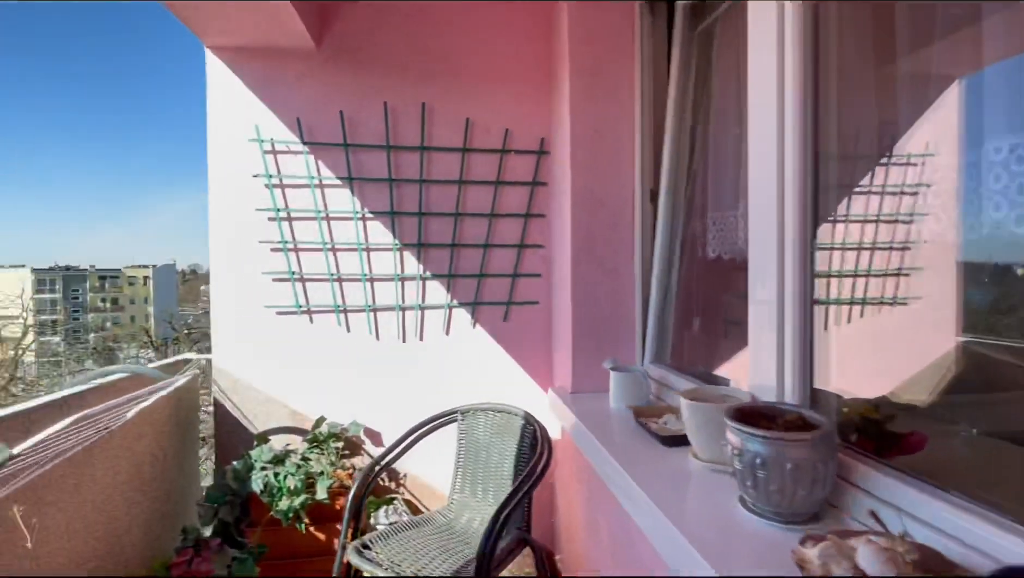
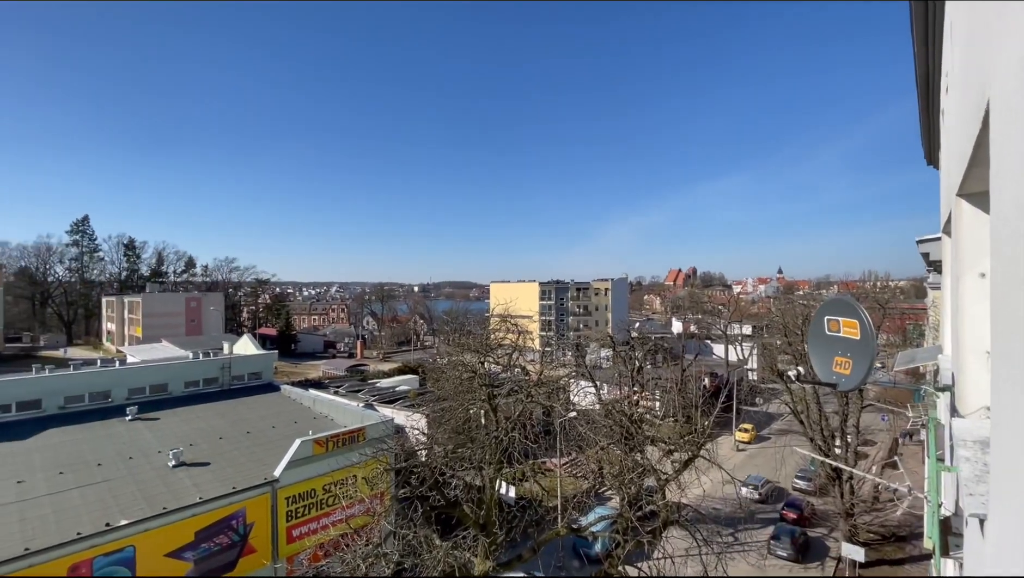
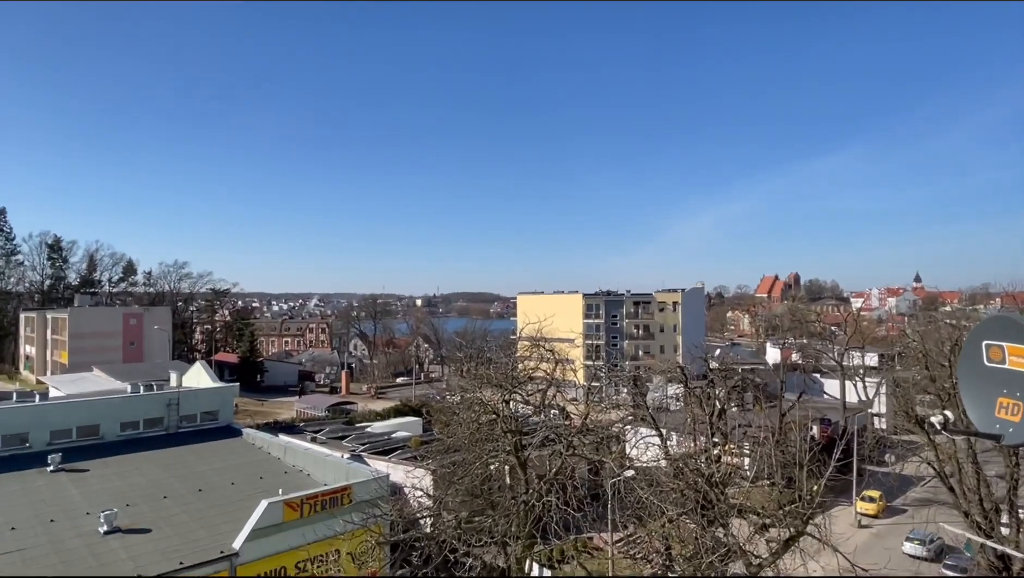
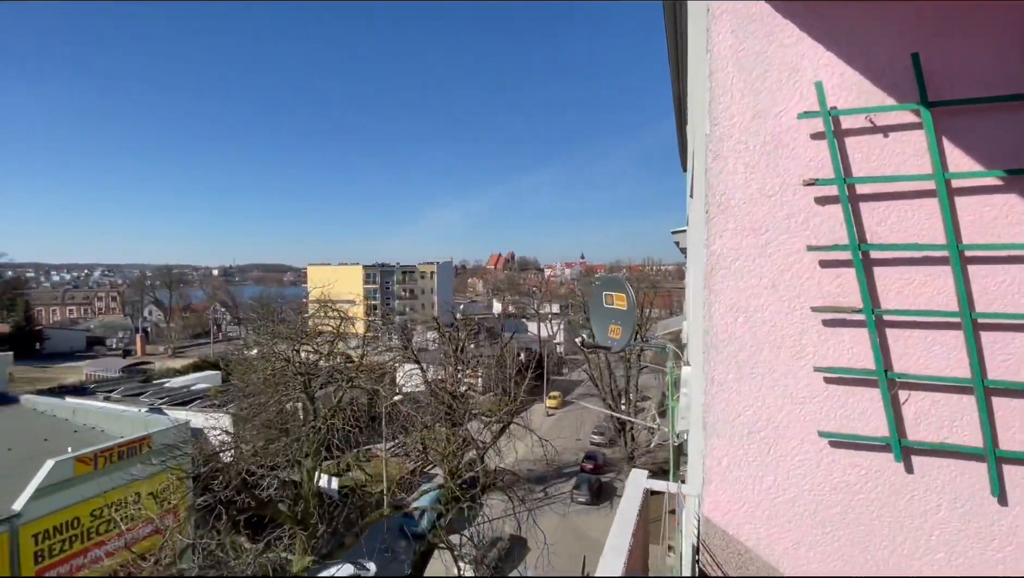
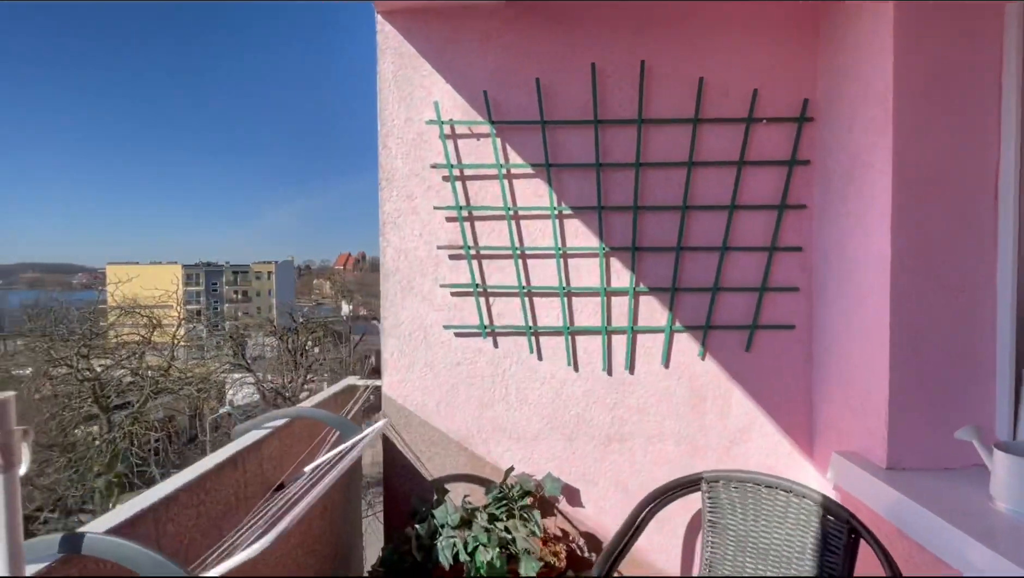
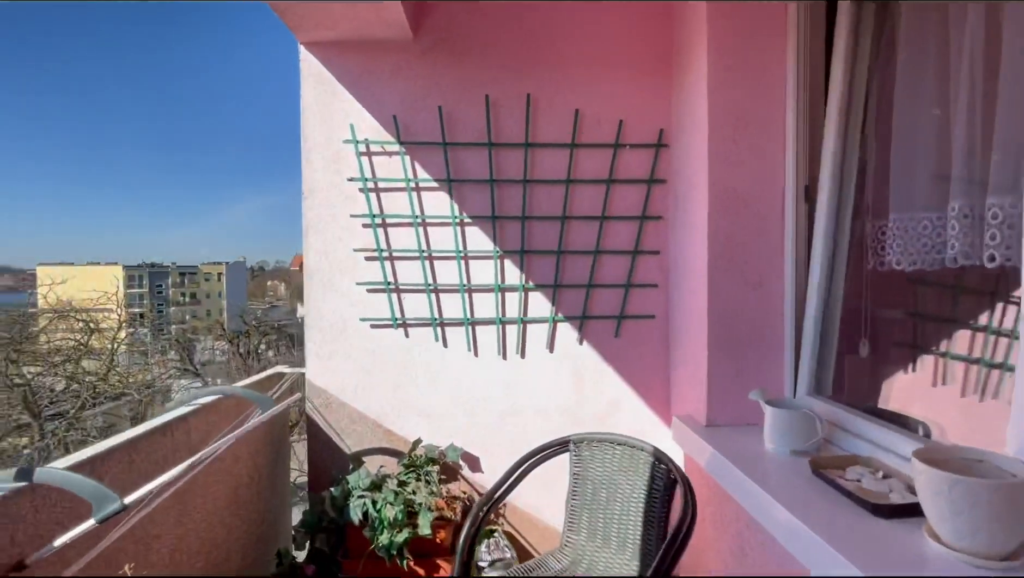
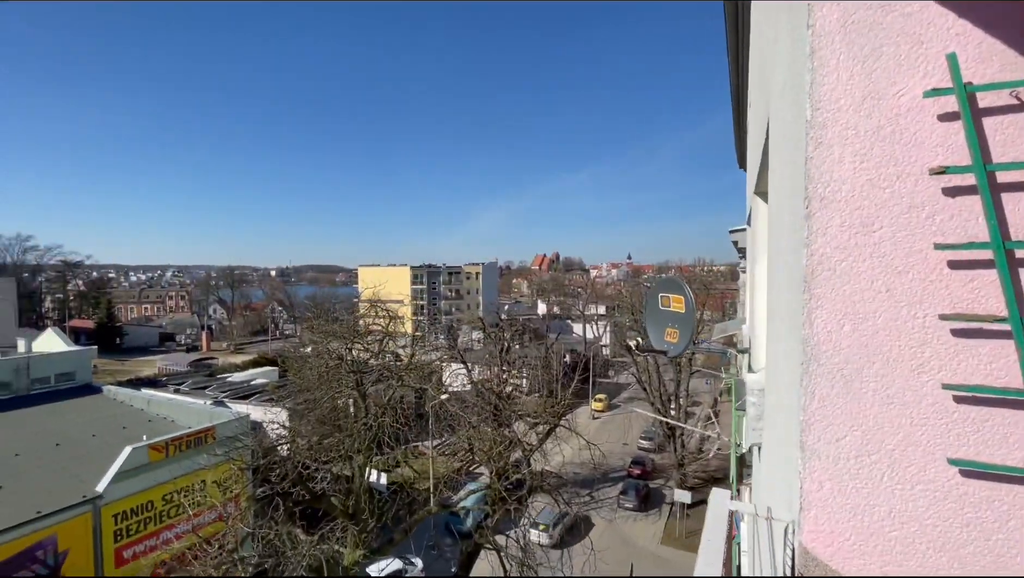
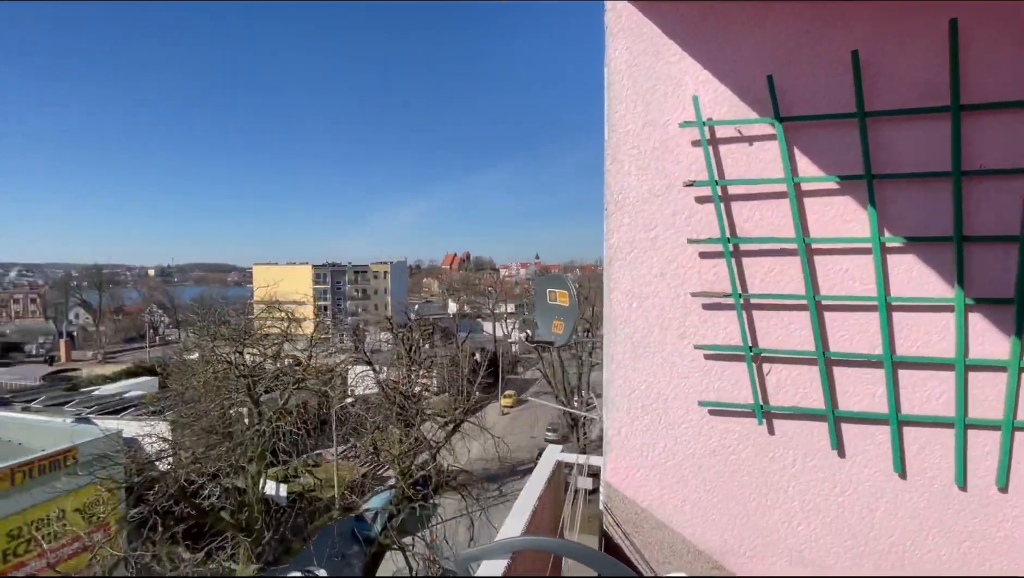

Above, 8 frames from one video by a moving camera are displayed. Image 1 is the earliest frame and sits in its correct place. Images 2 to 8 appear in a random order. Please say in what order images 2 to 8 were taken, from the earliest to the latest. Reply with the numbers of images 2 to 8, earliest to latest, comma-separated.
6, 5, 8, 4, 7, 2, 3
